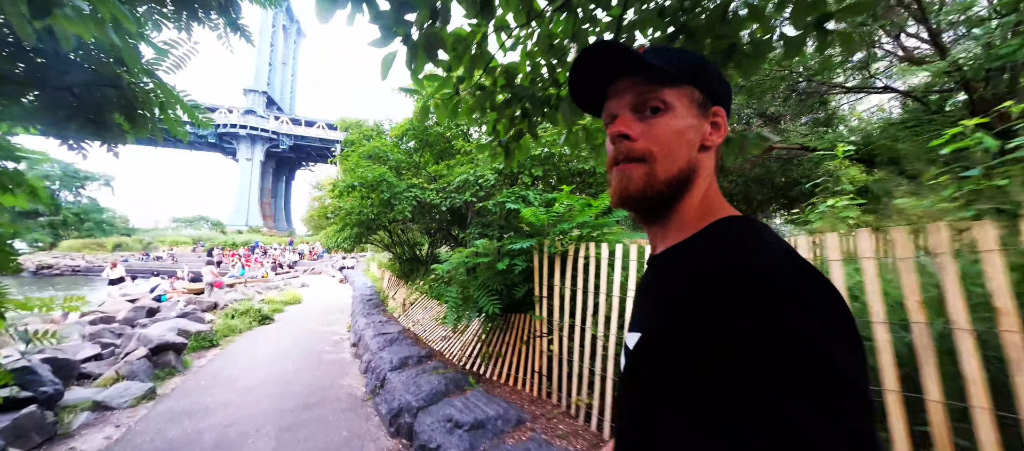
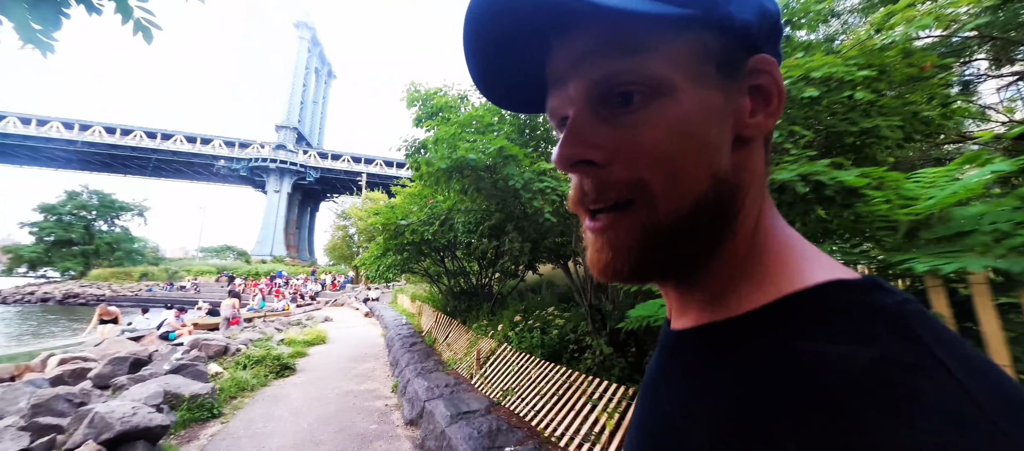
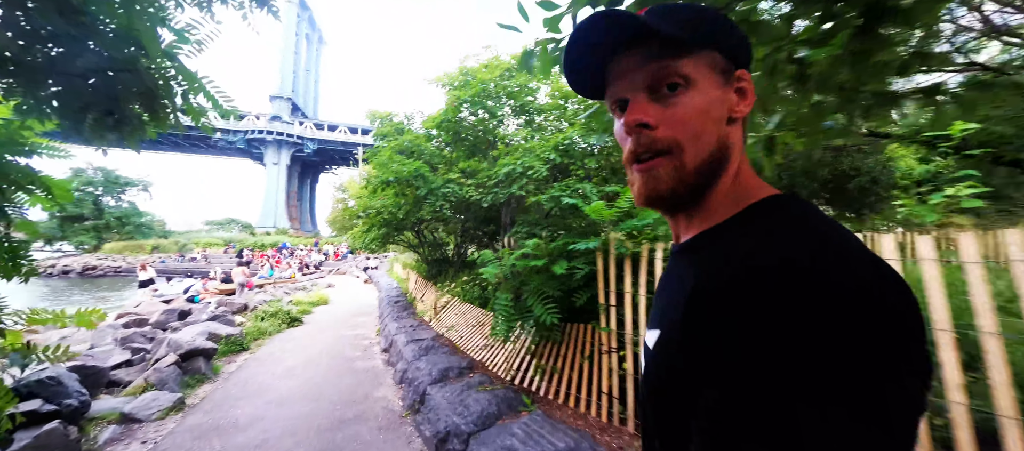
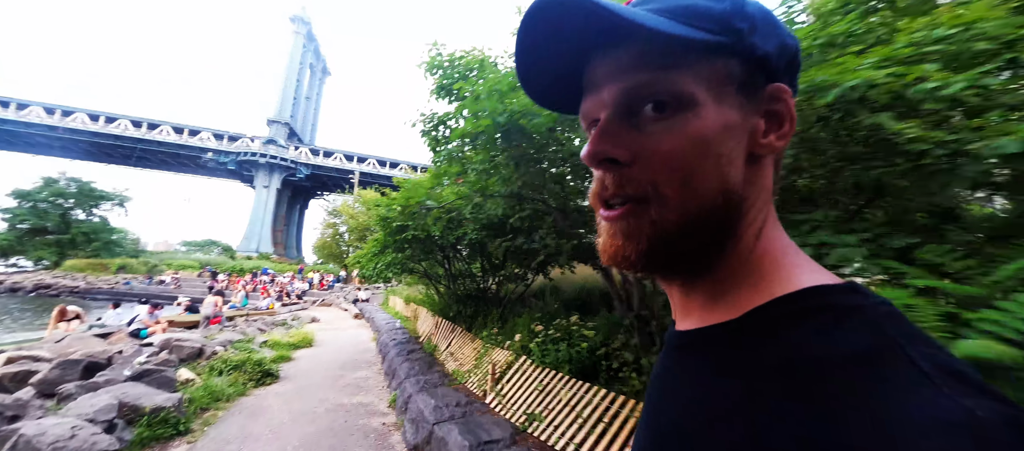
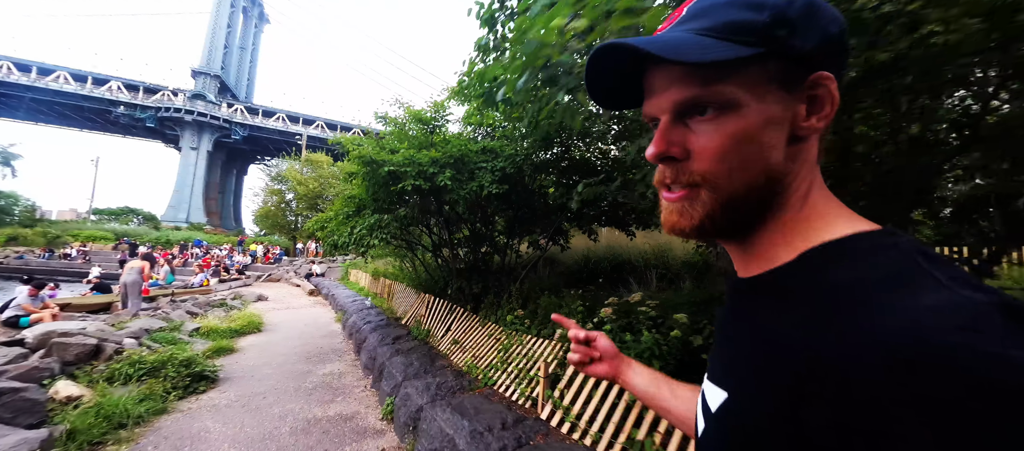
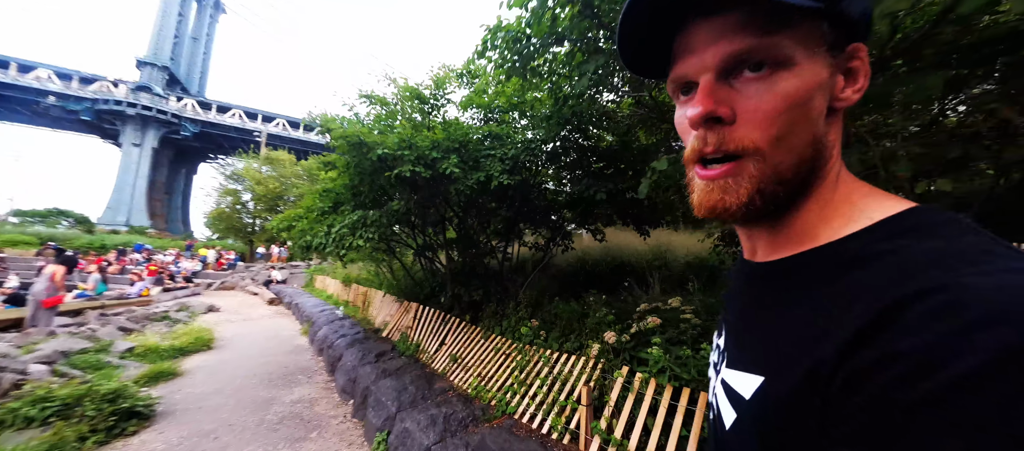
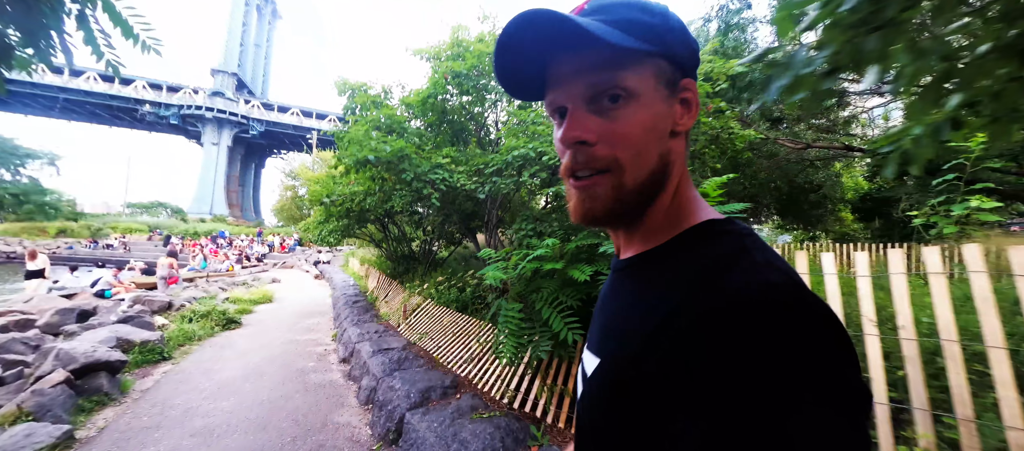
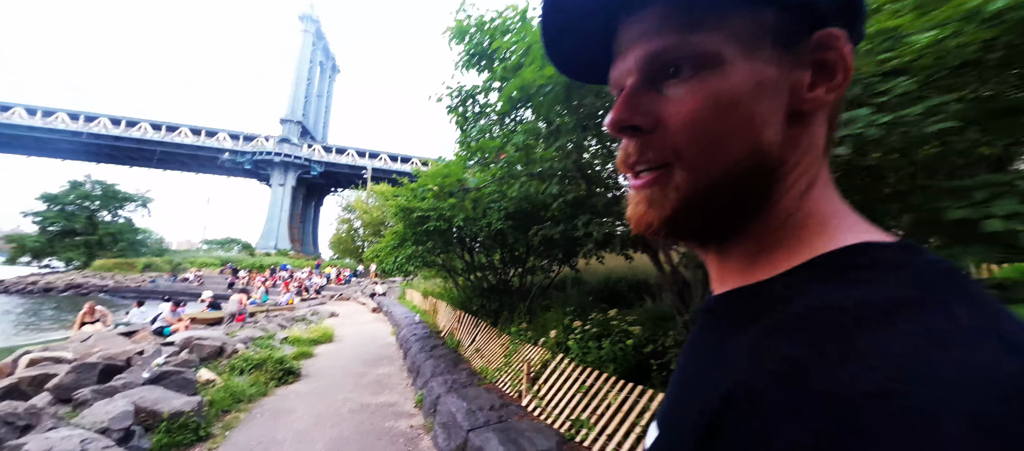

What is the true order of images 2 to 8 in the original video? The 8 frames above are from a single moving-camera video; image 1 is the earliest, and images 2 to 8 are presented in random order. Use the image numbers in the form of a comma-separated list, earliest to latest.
3, 7, 2, 4, 8, 5, 6
